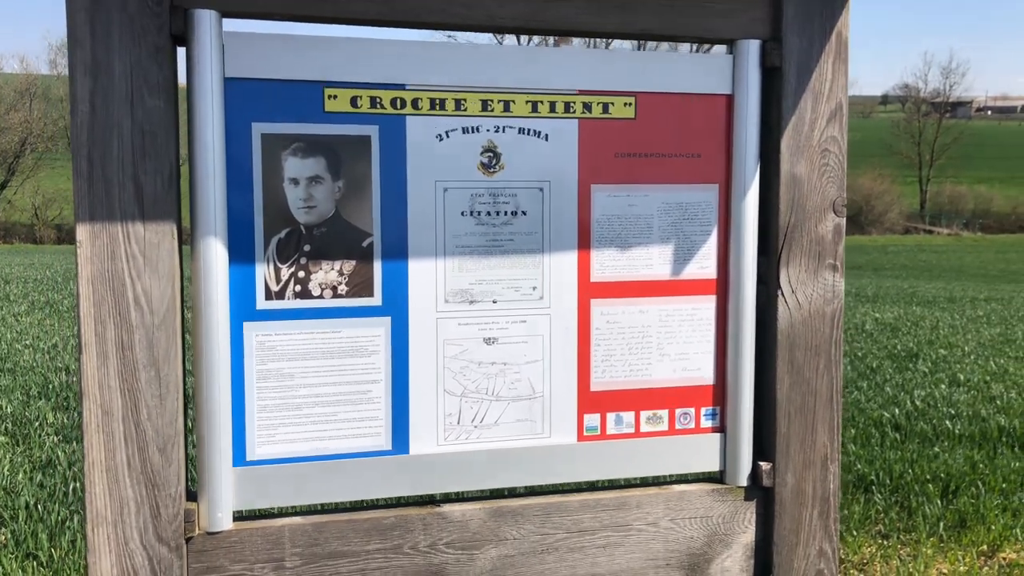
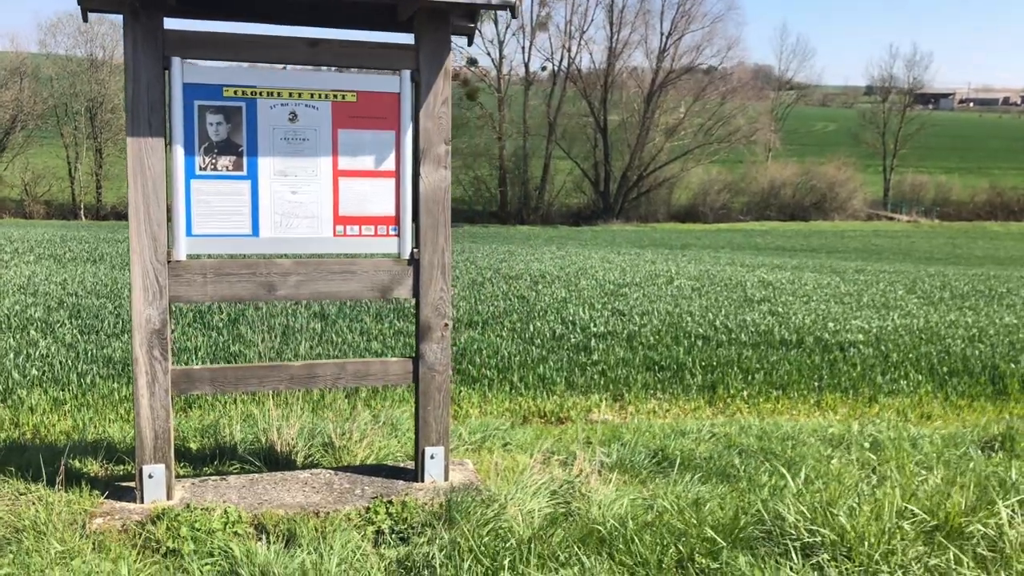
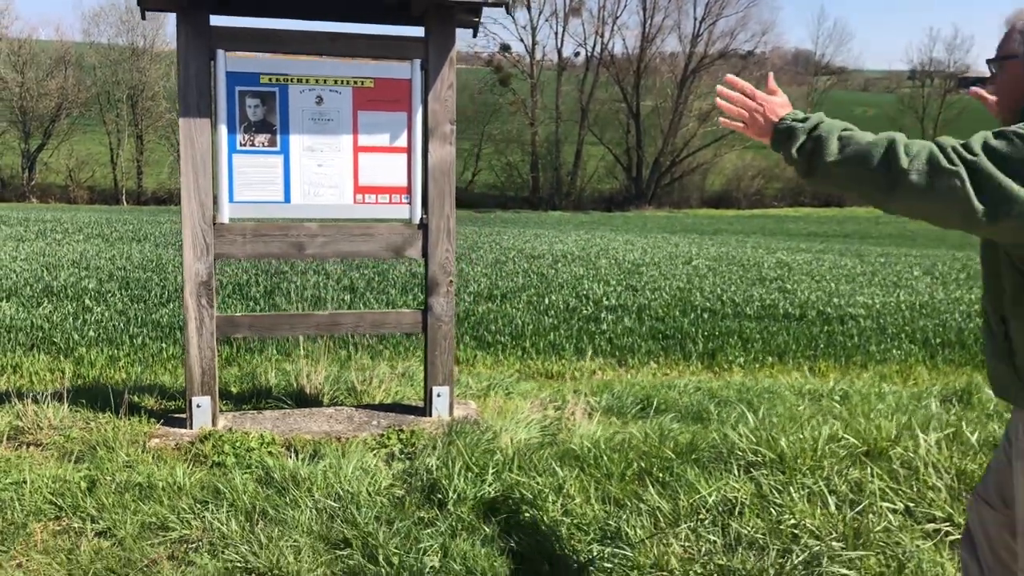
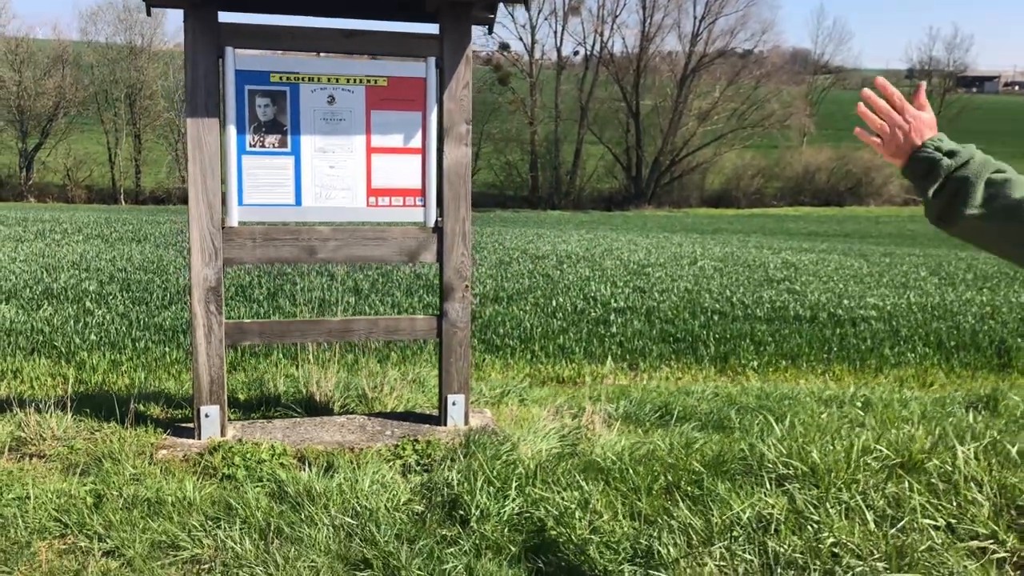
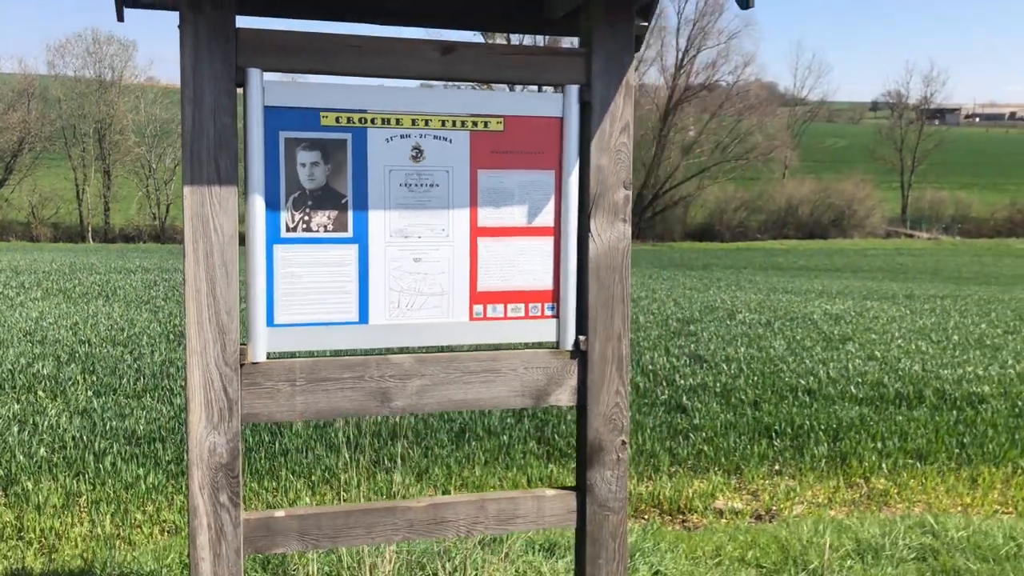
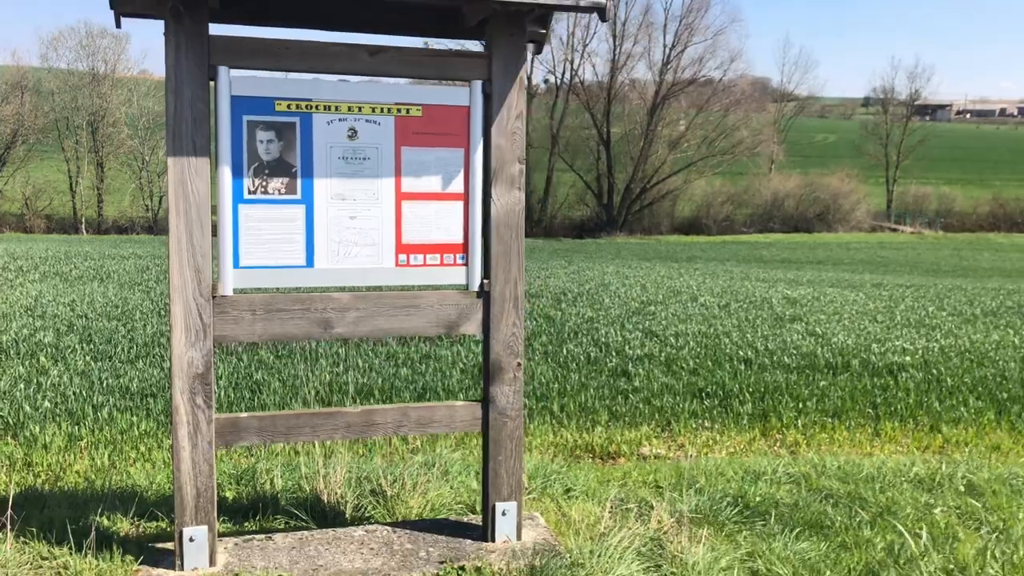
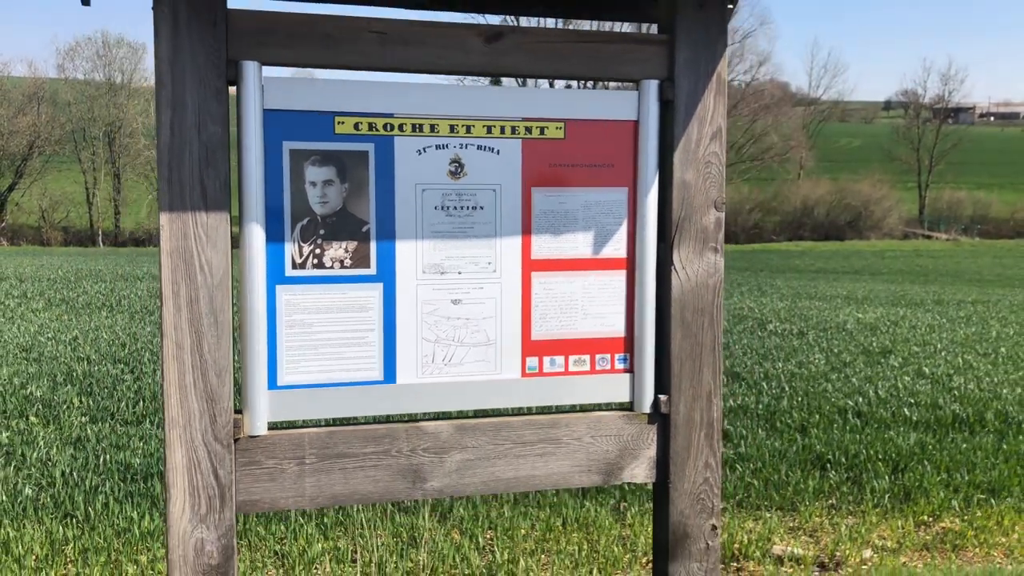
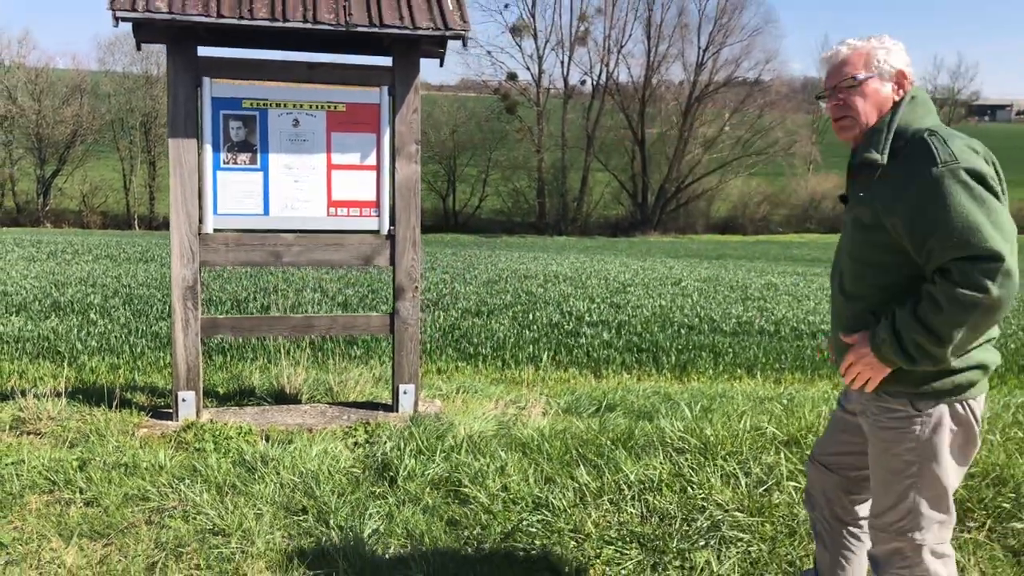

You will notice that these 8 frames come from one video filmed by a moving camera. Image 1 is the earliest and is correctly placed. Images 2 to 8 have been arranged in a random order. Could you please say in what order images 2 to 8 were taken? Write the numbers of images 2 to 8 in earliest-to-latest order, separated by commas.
7, 5, 6, 2, 4, 3, 8
